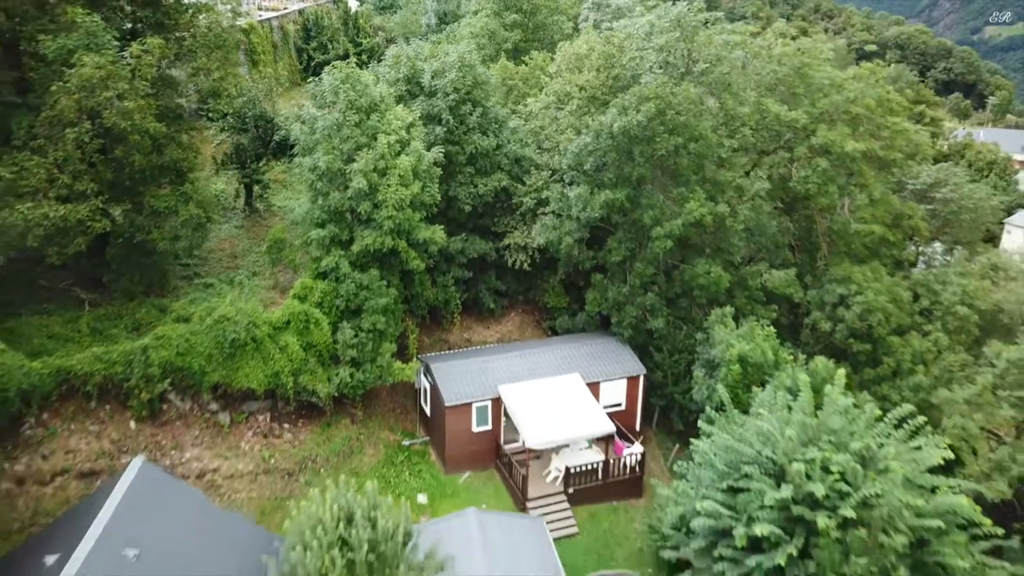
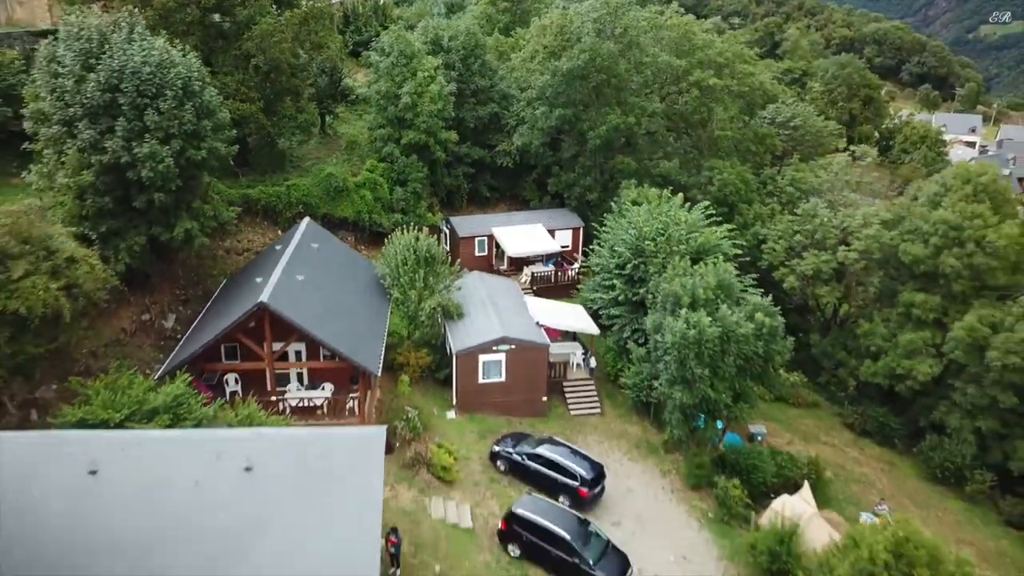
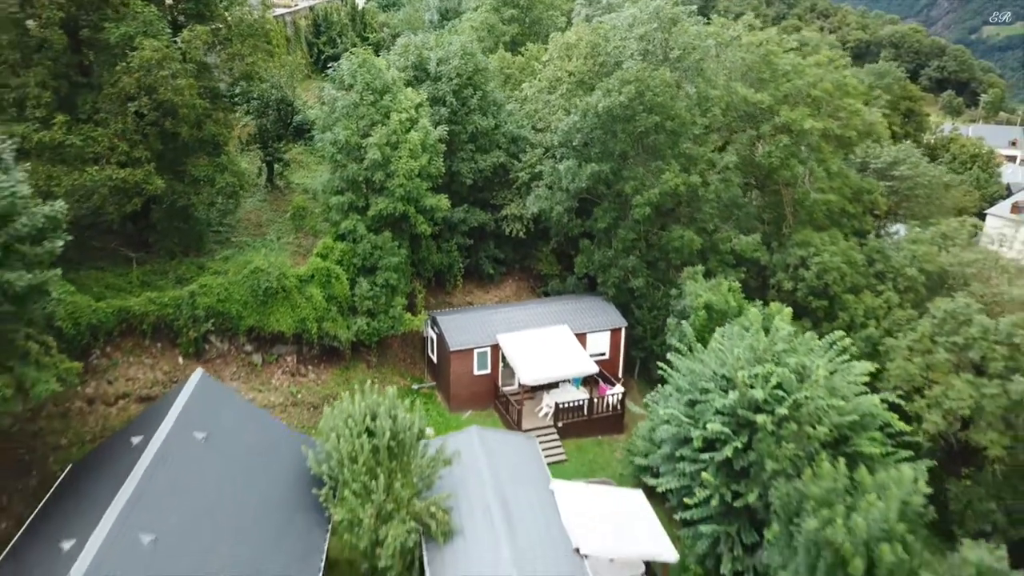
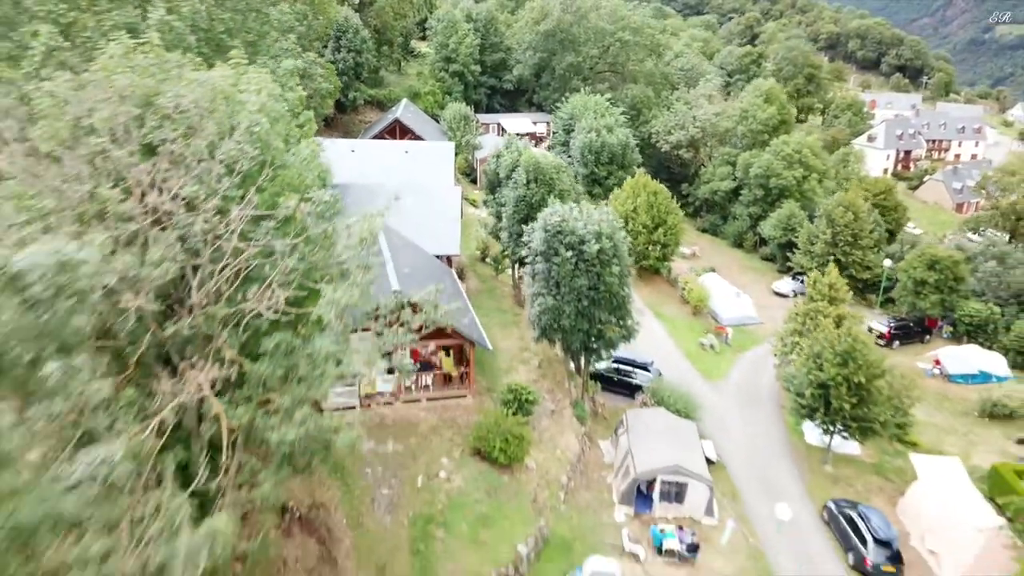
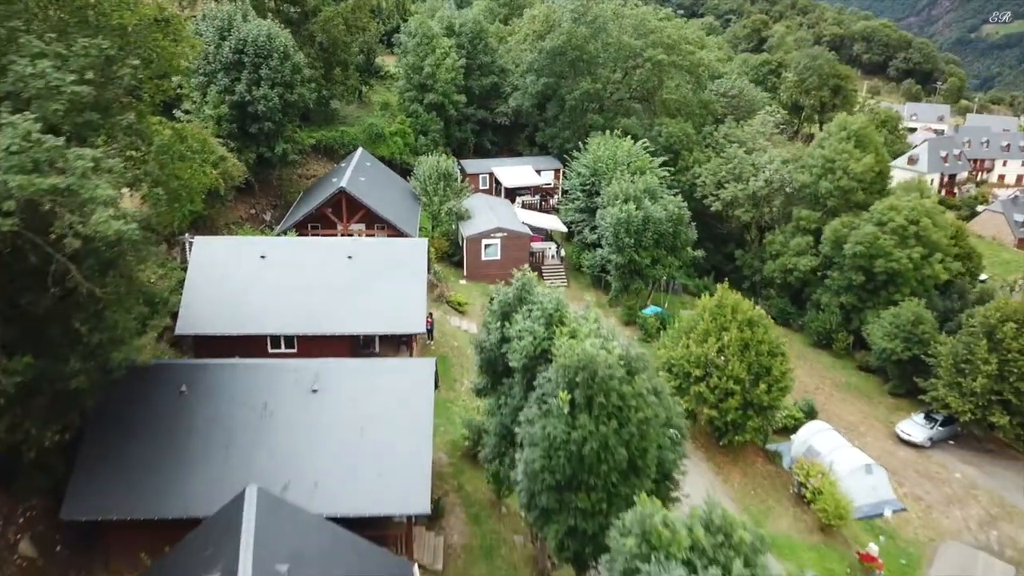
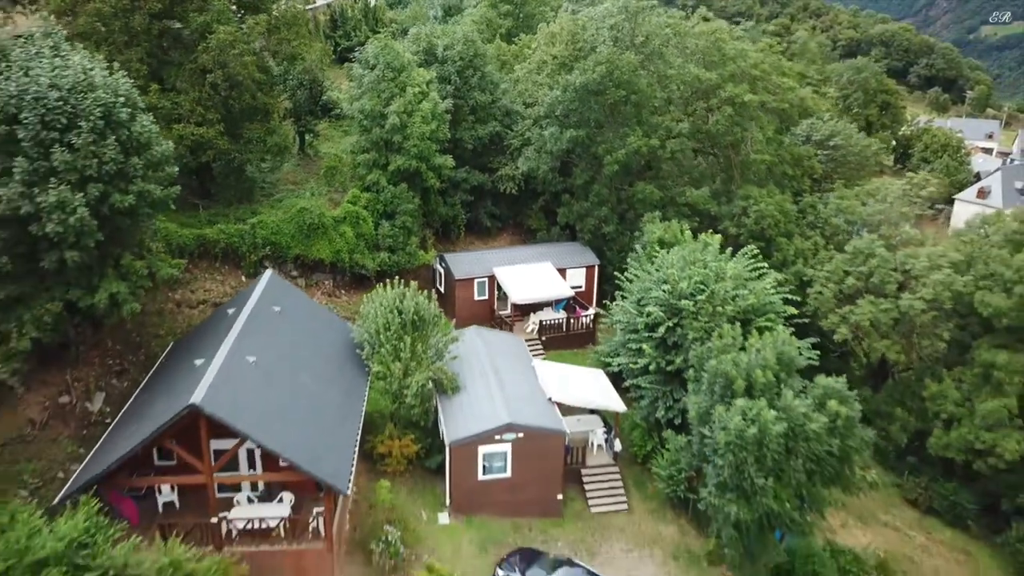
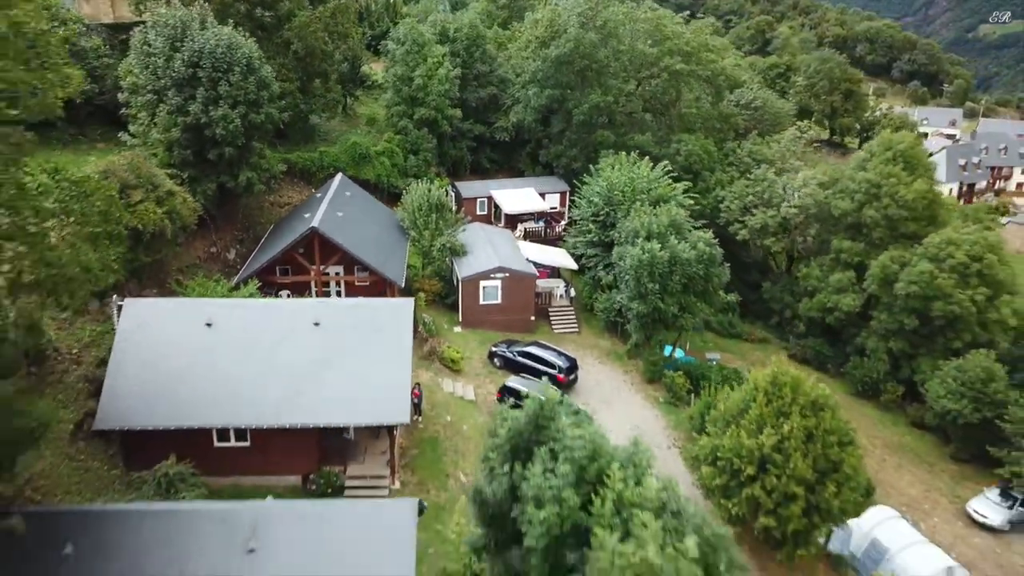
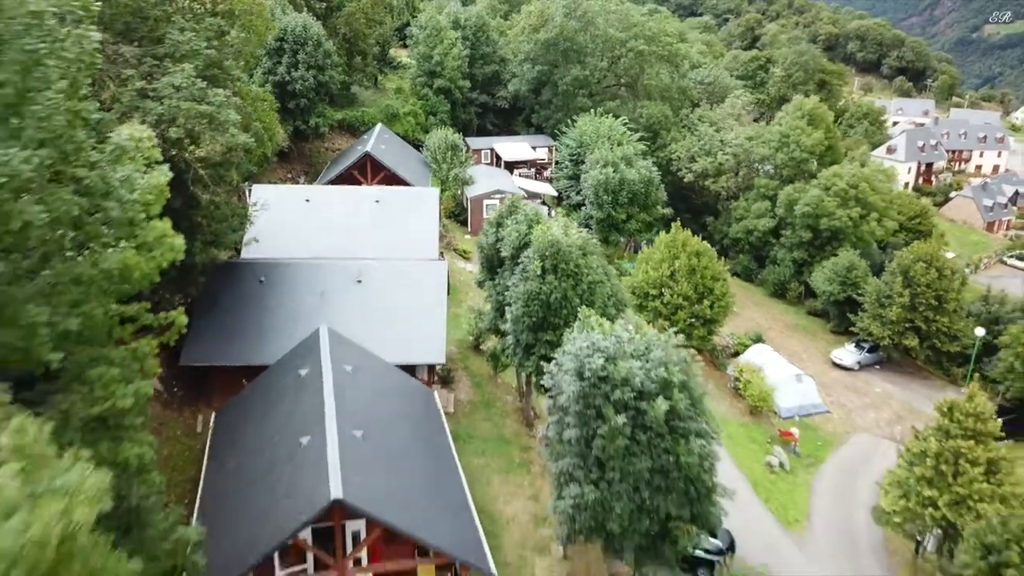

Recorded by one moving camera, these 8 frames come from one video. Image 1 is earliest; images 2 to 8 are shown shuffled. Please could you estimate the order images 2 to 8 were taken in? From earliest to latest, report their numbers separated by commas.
3, 6, 2, 7, 5, 8, 4
